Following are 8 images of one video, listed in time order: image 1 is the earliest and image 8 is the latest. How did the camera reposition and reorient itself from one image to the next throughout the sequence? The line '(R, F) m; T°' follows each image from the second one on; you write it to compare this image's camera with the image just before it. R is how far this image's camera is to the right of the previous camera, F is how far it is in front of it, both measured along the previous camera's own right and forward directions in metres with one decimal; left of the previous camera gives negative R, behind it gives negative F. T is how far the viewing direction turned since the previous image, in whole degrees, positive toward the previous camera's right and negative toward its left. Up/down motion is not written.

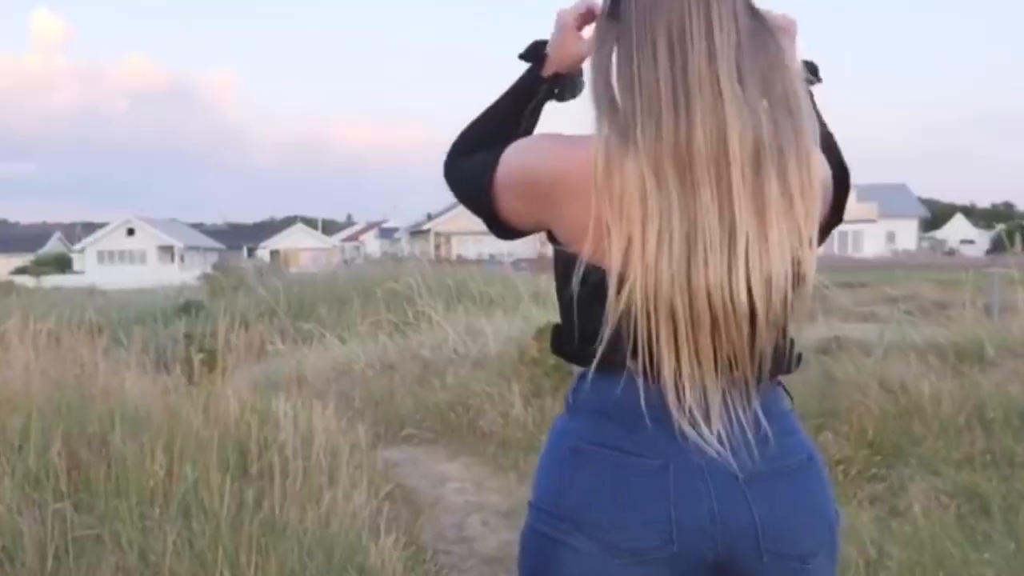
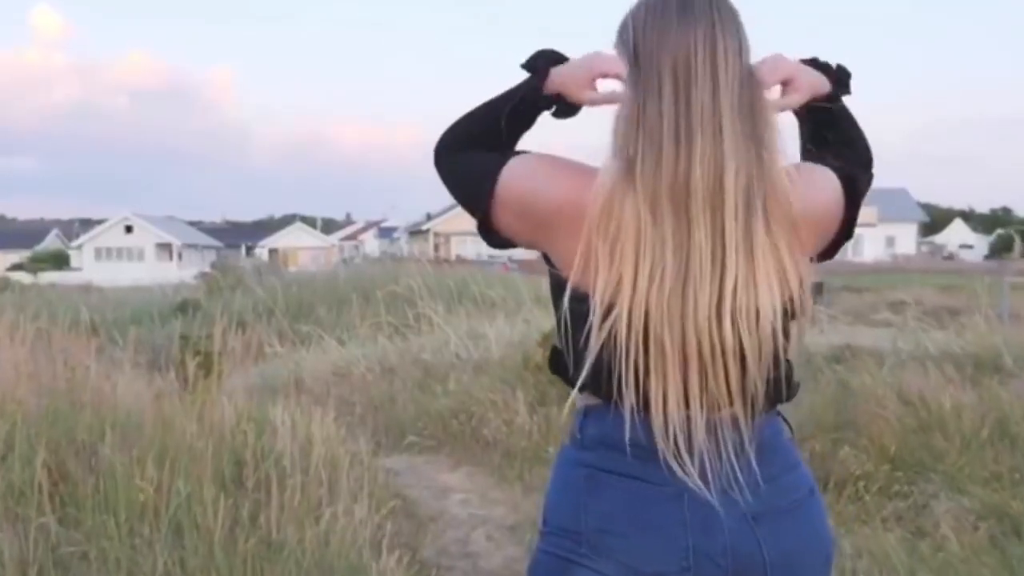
(0.0, +0.2) m; 0°
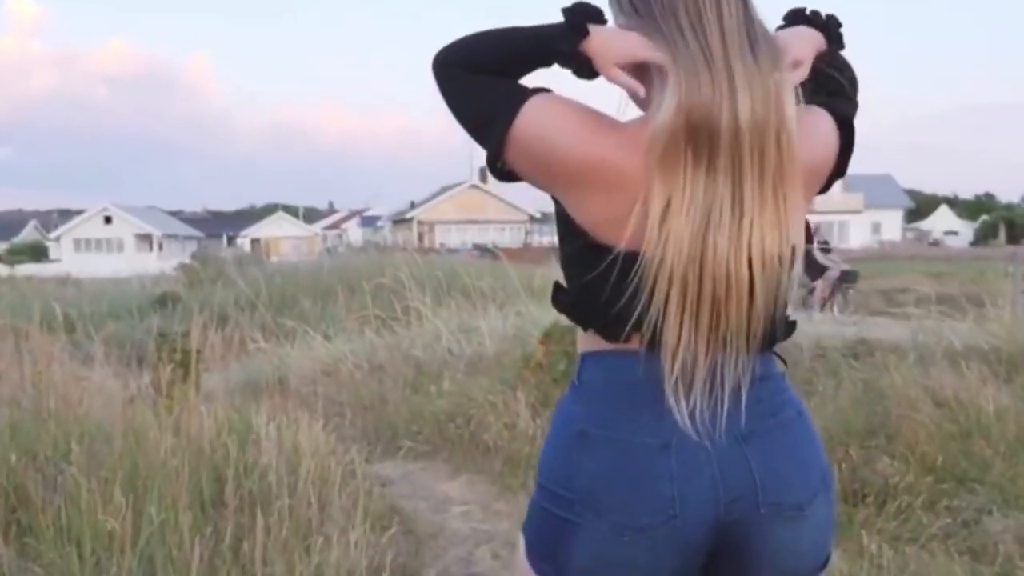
(-0.1, +0.5) m; +1°
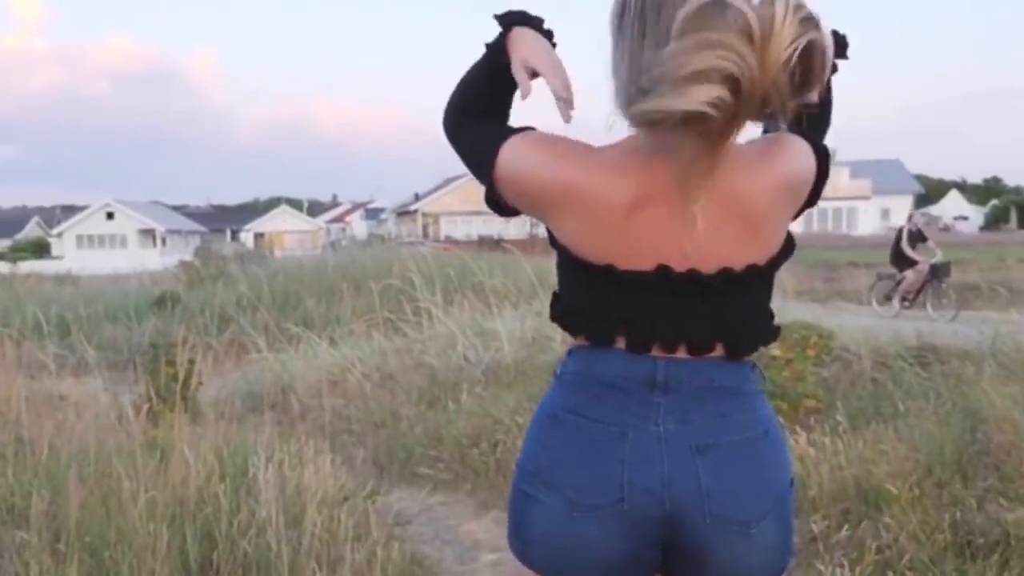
(-0.1, +0.8) m; 0°
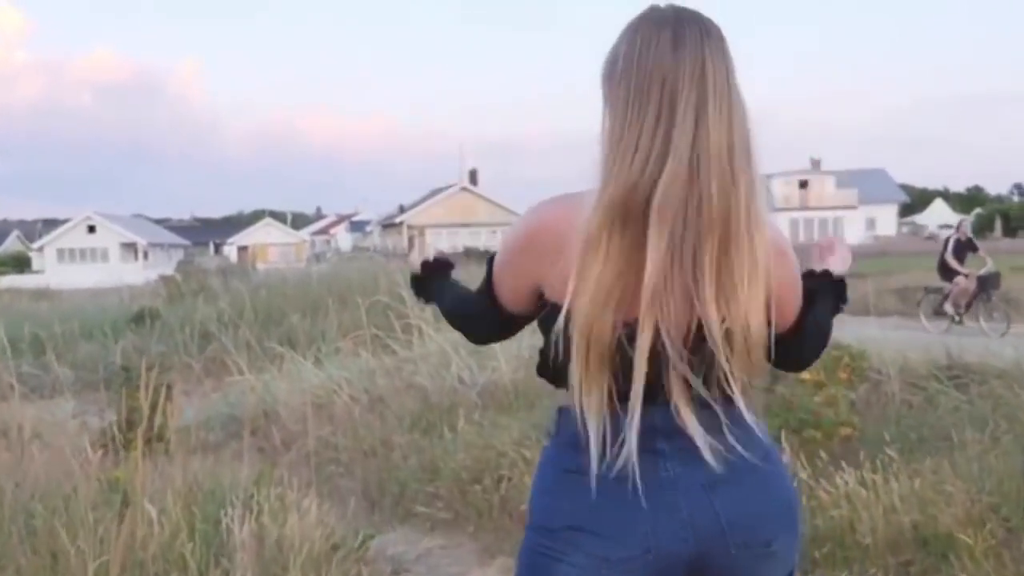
(-0.1, +0.5) m; +1°
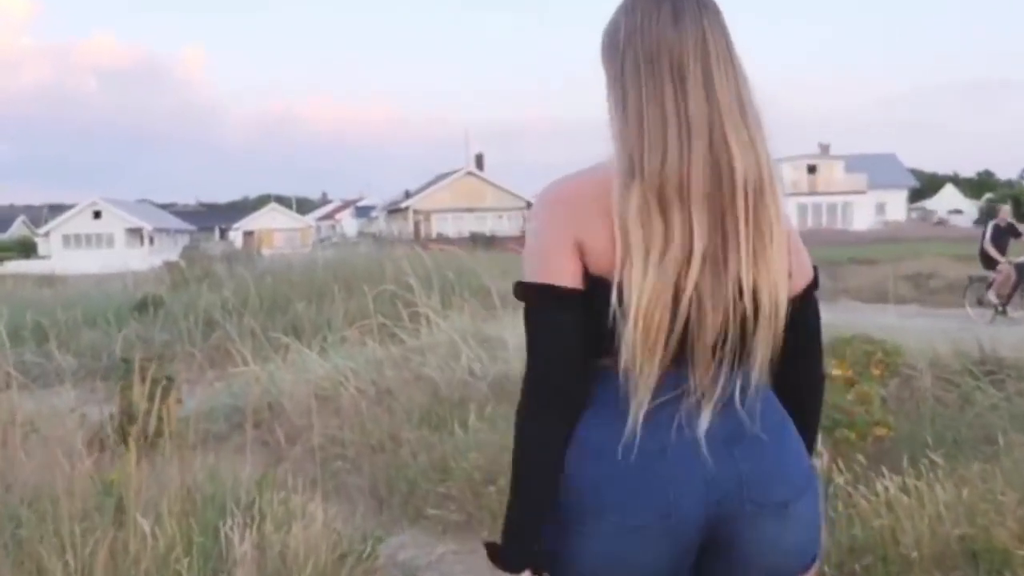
(0.0, +0.3) m; 0°
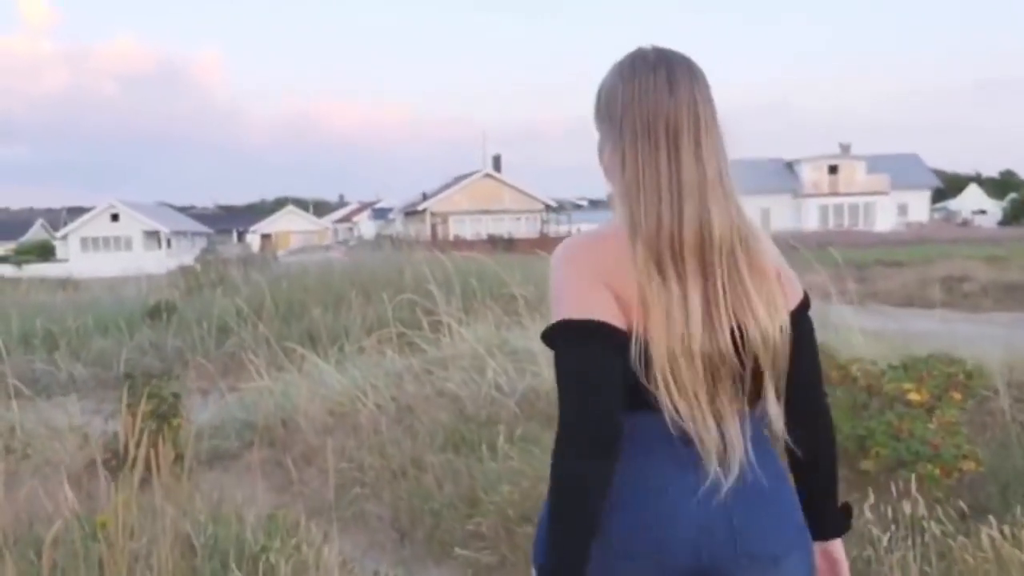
(-0.1, +0.5) m; -1°
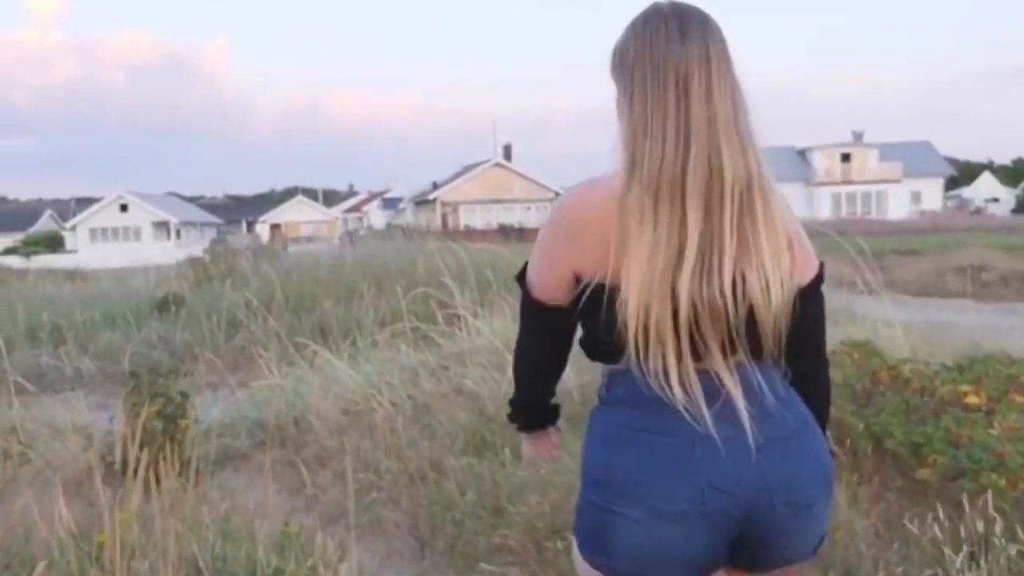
(-0.1, +0.3) m; 0°
